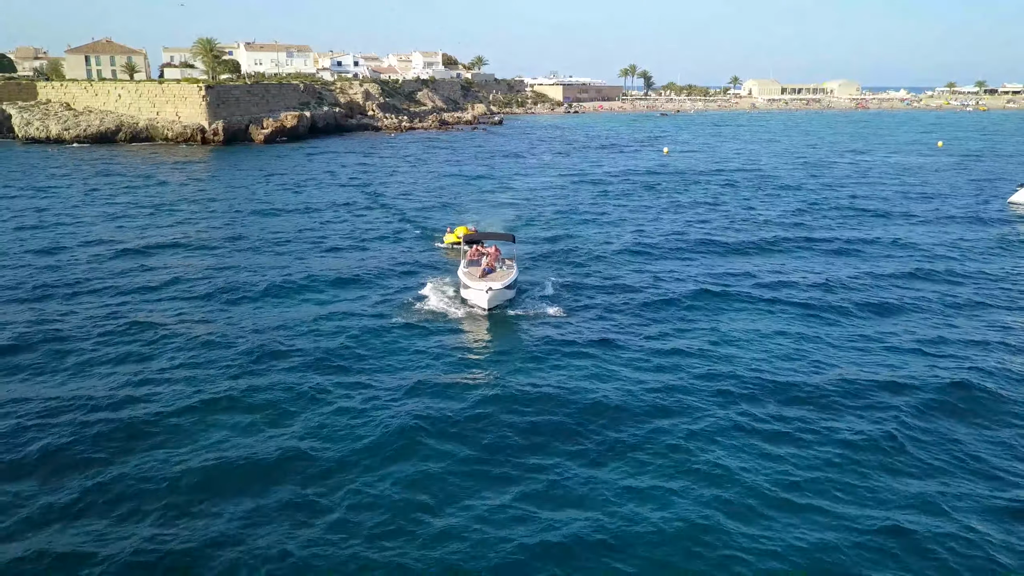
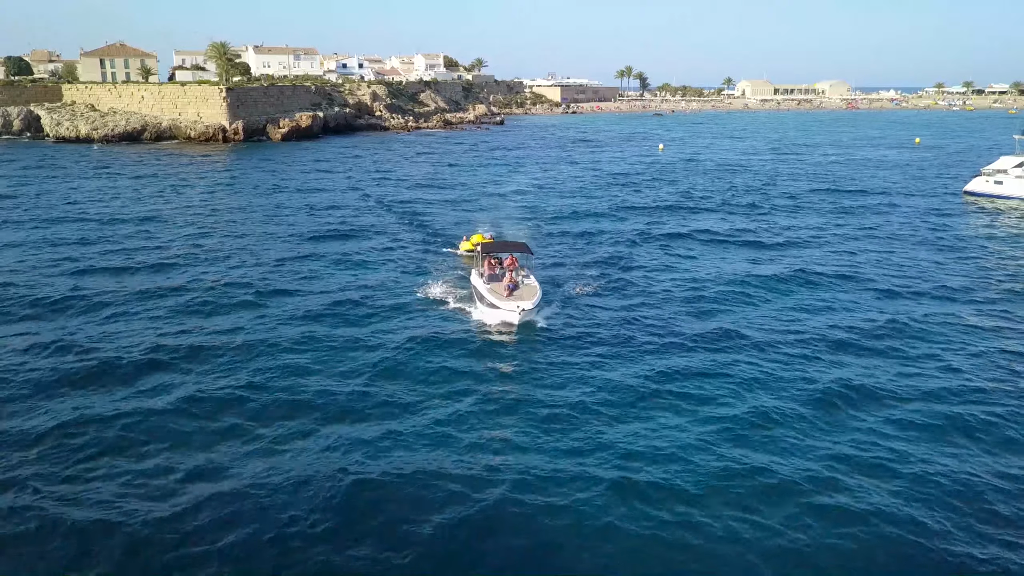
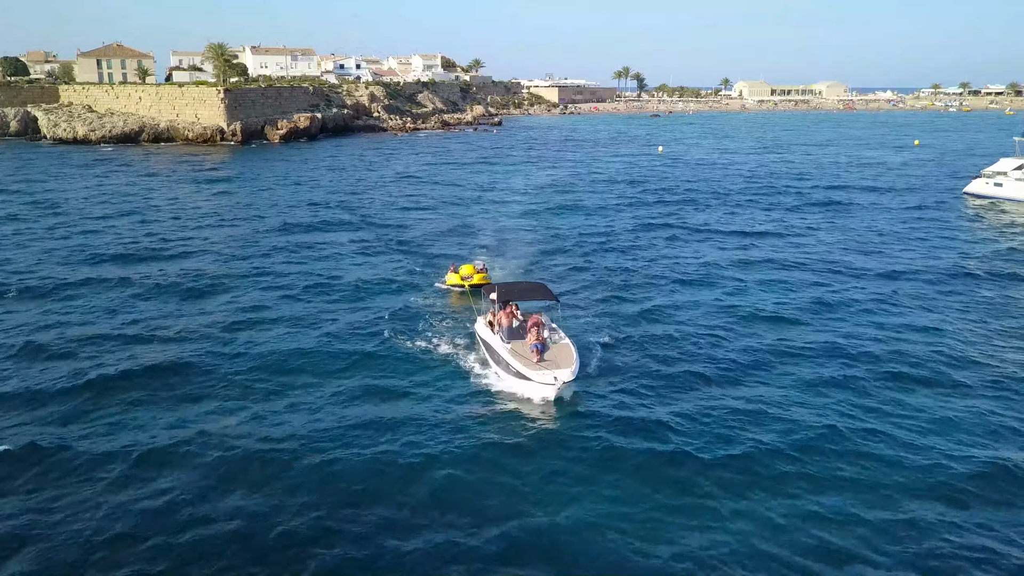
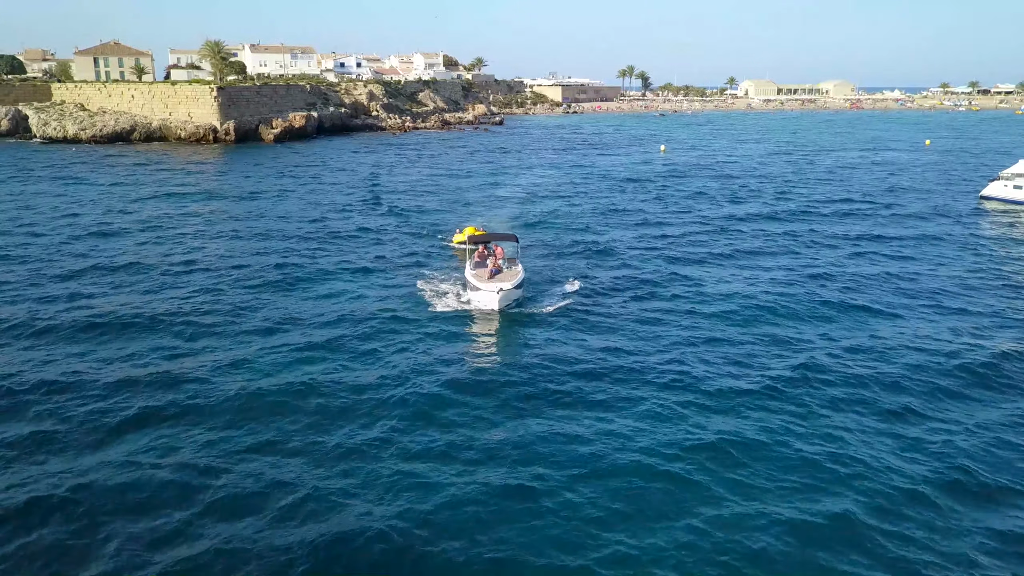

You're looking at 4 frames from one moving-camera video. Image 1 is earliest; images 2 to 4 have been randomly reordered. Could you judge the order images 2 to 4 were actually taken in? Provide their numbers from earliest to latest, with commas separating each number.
4, 2, 3
